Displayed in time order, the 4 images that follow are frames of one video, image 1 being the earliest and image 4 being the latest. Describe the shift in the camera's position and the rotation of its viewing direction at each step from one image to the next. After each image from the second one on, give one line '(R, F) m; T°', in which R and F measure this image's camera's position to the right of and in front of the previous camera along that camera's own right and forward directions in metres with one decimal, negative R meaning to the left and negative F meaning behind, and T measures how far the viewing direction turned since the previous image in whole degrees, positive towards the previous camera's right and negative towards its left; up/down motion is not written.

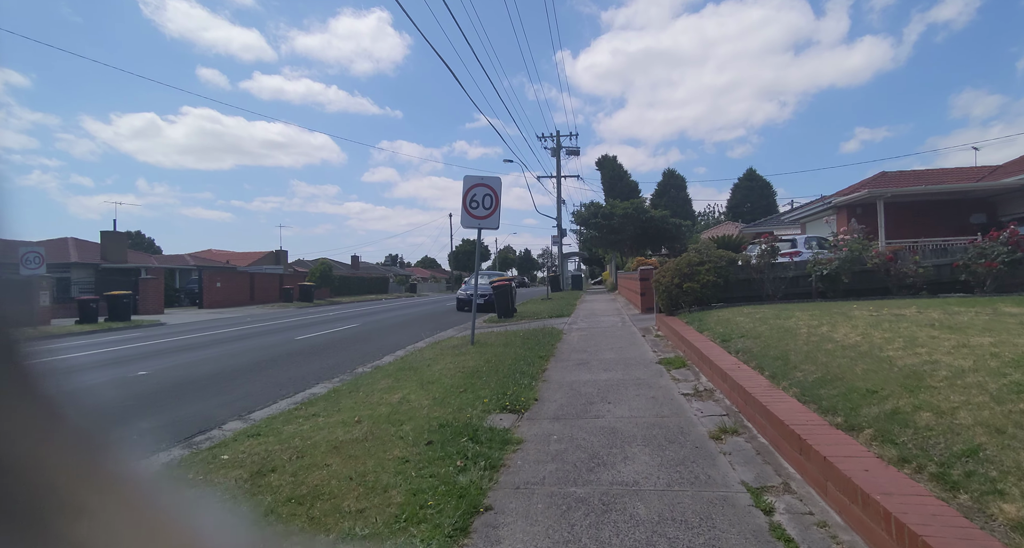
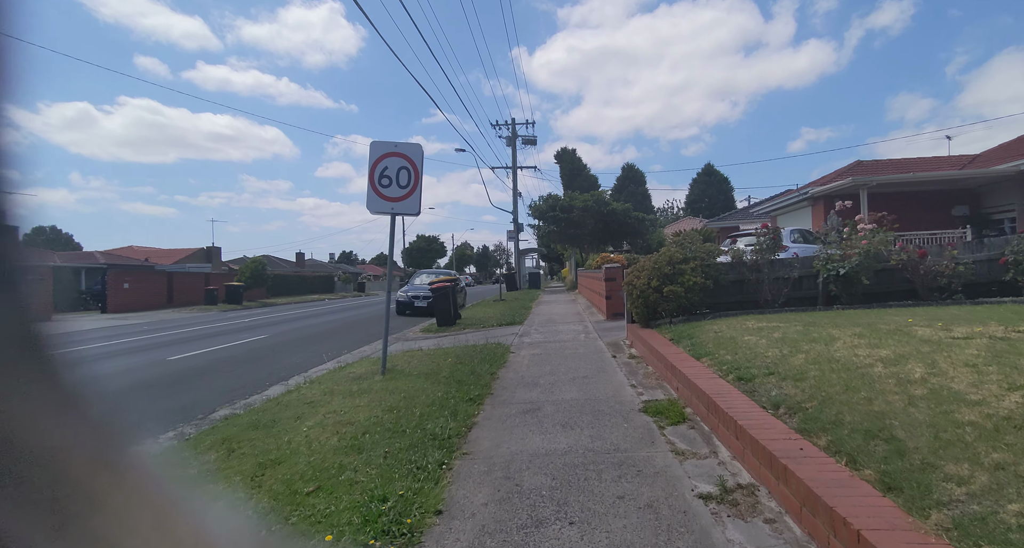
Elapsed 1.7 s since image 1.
(+0.5, +2.6) m; +5°
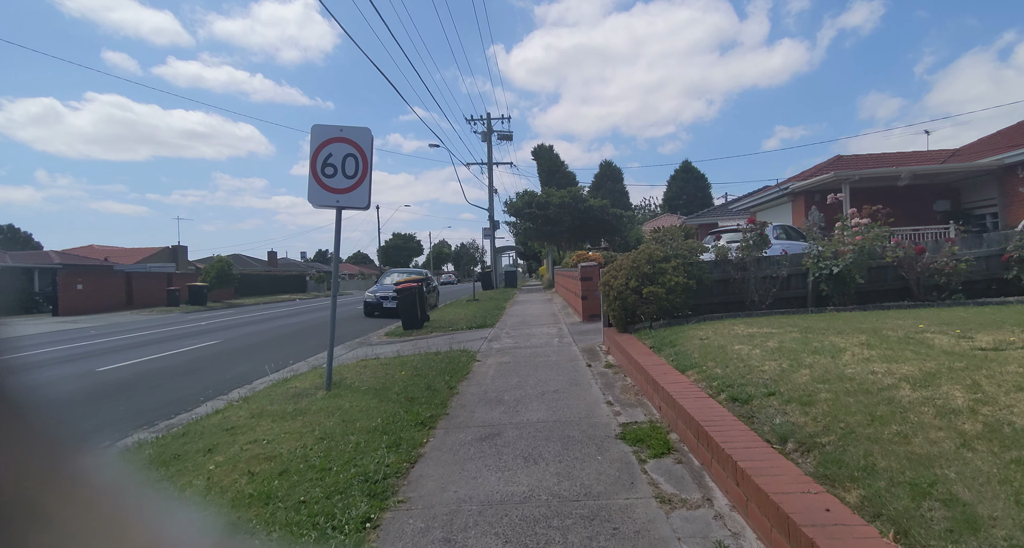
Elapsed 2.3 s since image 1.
(+0.2, +0.8) m; +2°
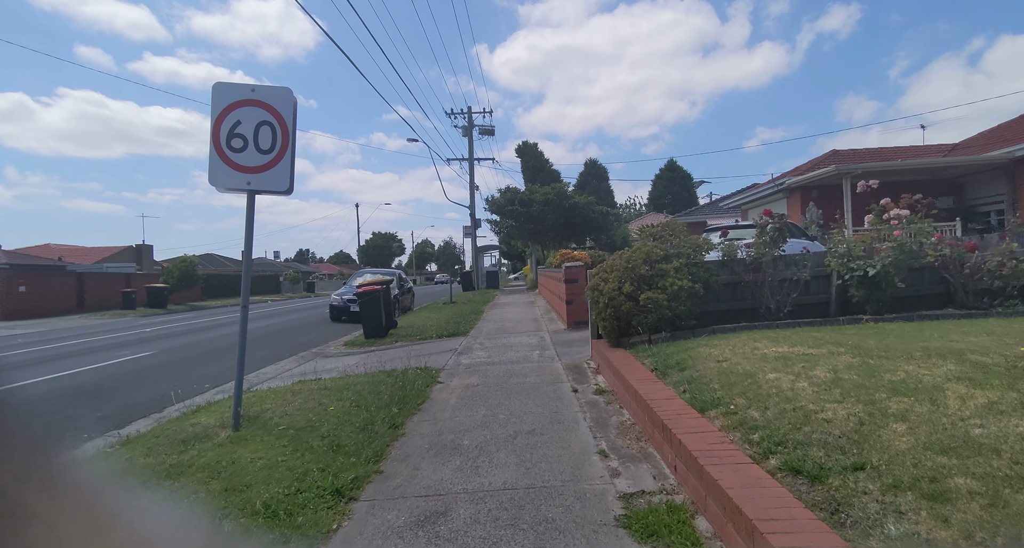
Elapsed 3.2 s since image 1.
(+0.2, +1.4) m; +2°
